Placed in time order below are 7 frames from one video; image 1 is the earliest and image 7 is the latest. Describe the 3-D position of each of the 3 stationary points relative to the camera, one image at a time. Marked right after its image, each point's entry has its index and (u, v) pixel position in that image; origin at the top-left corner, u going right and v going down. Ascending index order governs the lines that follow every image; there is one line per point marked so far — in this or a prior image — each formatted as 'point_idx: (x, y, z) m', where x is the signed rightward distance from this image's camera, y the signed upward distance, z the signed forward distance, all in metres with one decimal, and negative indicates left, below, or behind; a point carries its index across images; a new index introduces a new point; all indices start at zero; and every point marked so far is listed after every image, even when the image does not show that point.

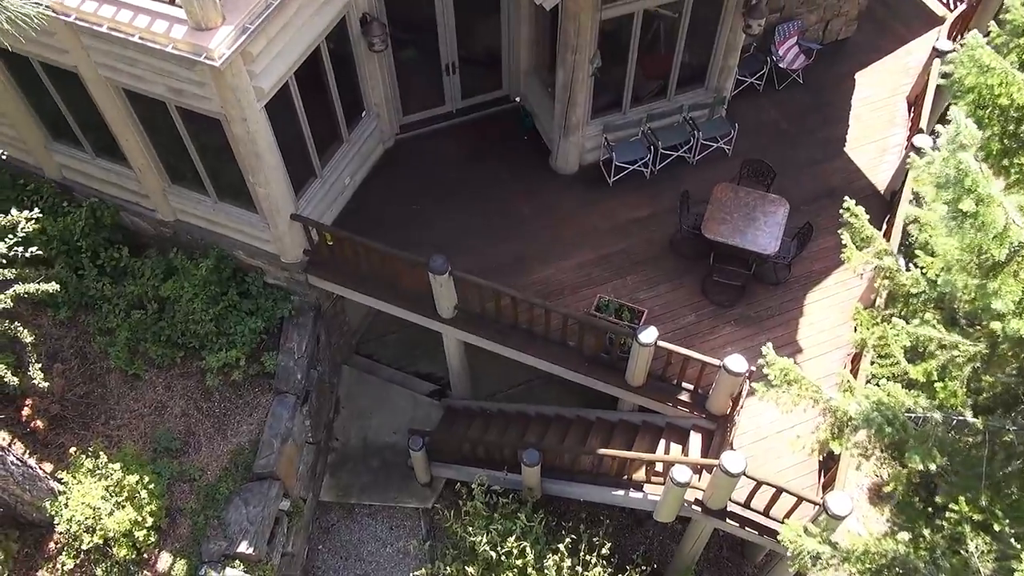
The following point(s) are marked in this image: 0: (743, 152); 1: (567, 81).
0: (+3.0, +1.7, +10.5) m
1: (+0.6, +2.4, +9.4) m
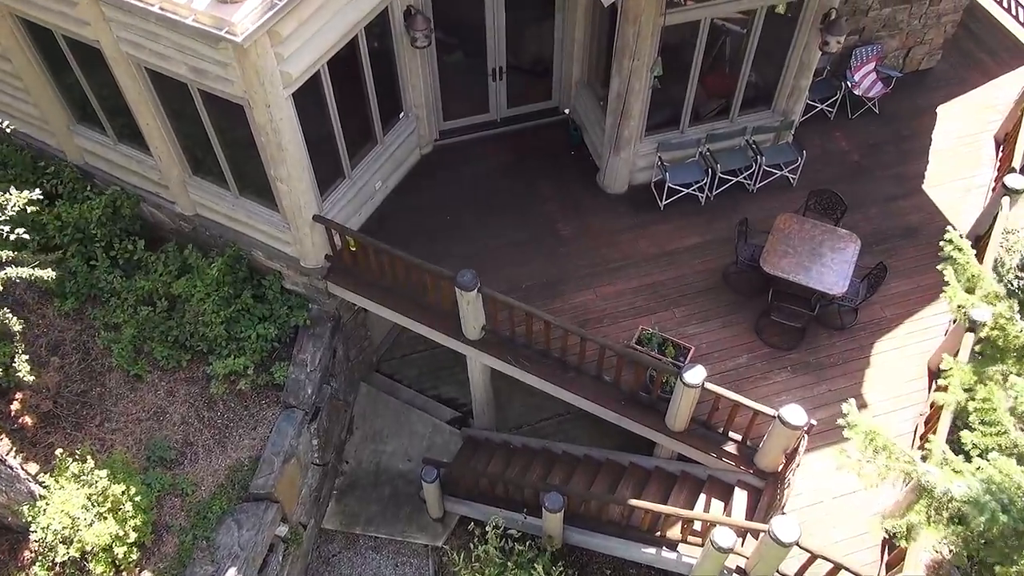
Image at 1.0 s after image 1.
0: (+3.5, +1.2, +9.6) m
1: (+1.2, +2.1, +8.6) m
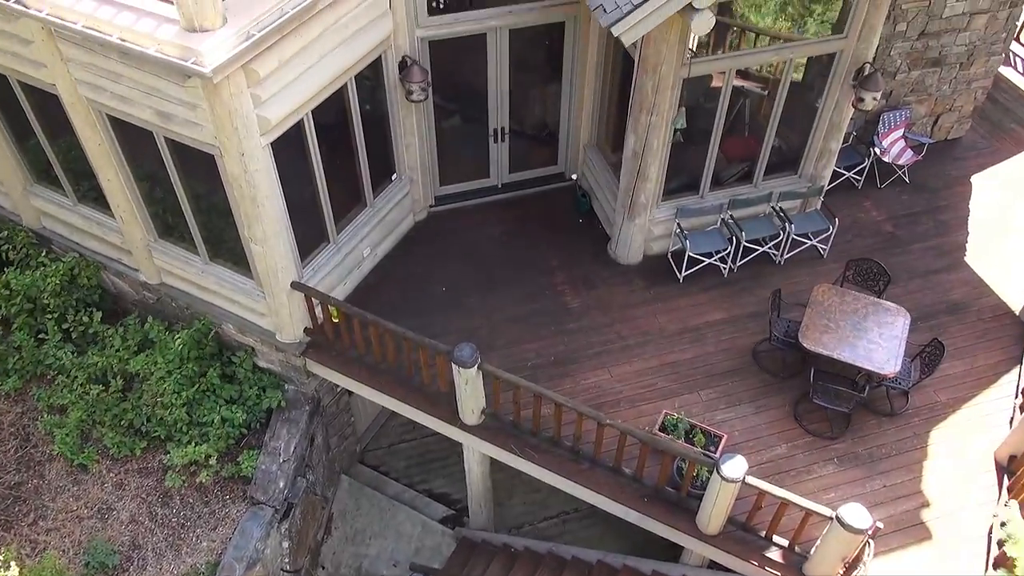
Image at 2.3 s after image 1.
0: (+3.5, +0.4, +8.8) m
1: (+1.2, +1.3, +7.8) m
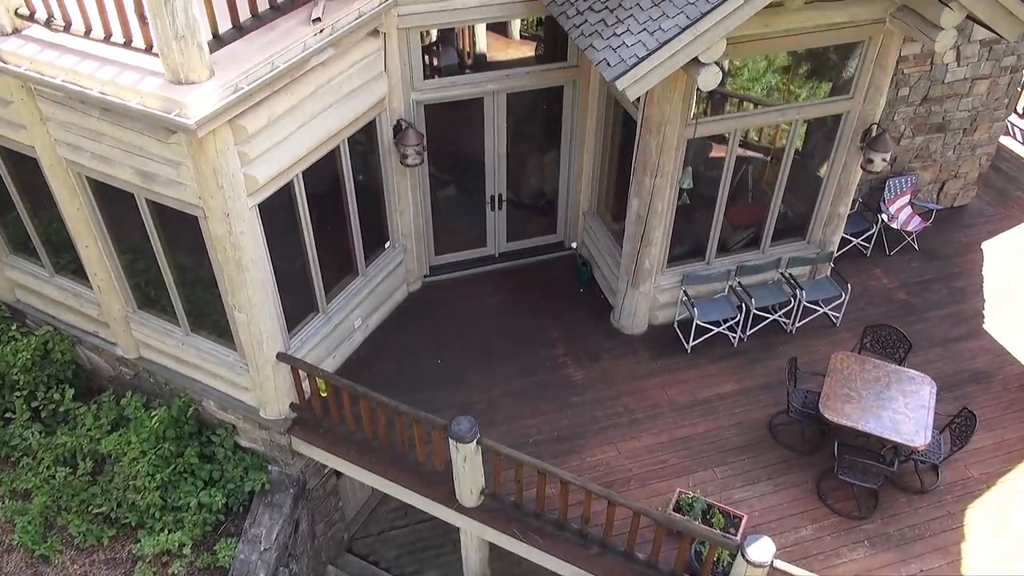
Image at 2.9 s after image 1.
0: (+3.5, -0.4, +8.4) m
1: (+1.2, +0.7, +7.5) m
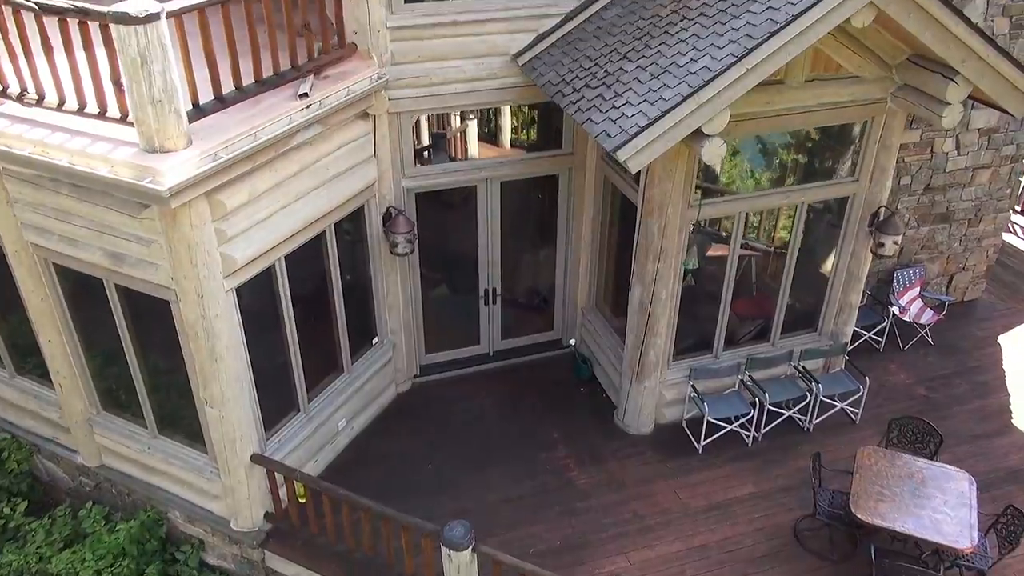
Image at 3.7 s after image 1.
0: (+3.5, -1.3, +7.8) m
1: (+1.1, -0.1, +7.1) m
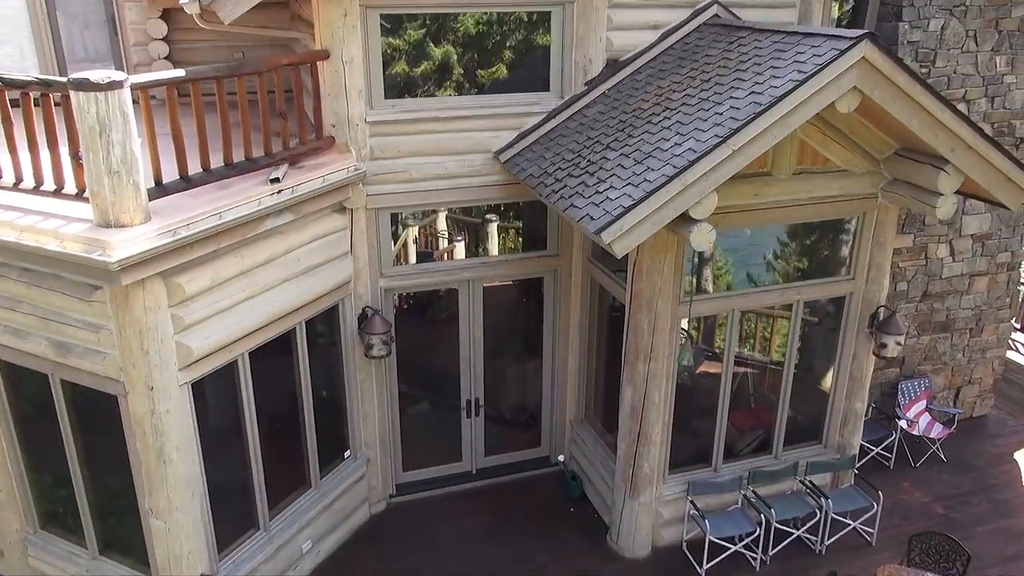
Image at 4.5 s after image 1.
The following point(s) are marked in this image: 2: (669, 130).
0: (+3.3, -2.2, +7.2) m
1: (+1.0, -0.9, +6.6) m
2: (+1.1, +1.1, +5.7) m
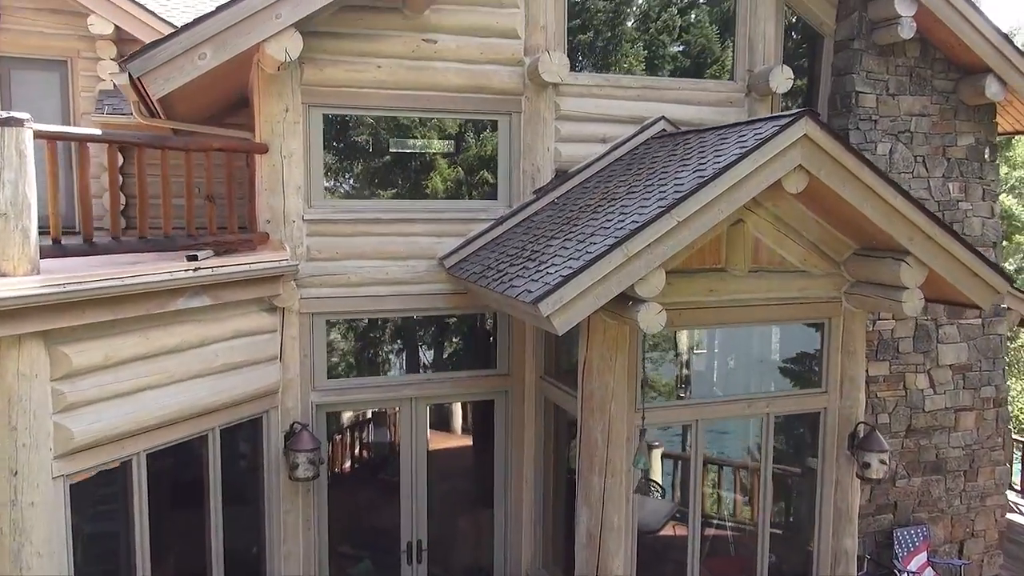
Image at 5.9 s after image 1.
0: (+2.9, -3.1, +6.0) m
1: (+0.6, -1.7, +5.8) m
2: (+0.7, +0.5, +5.5) m
